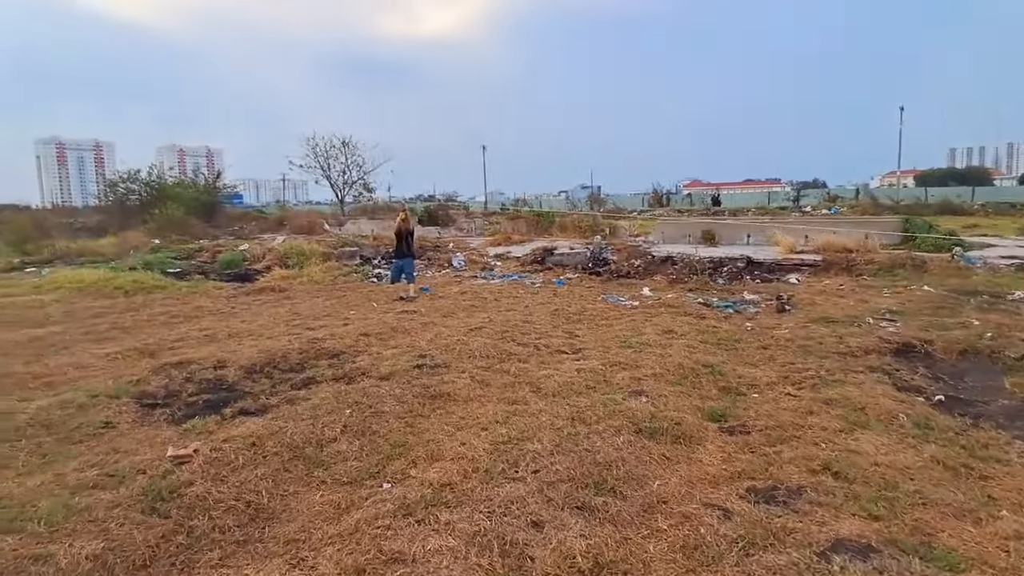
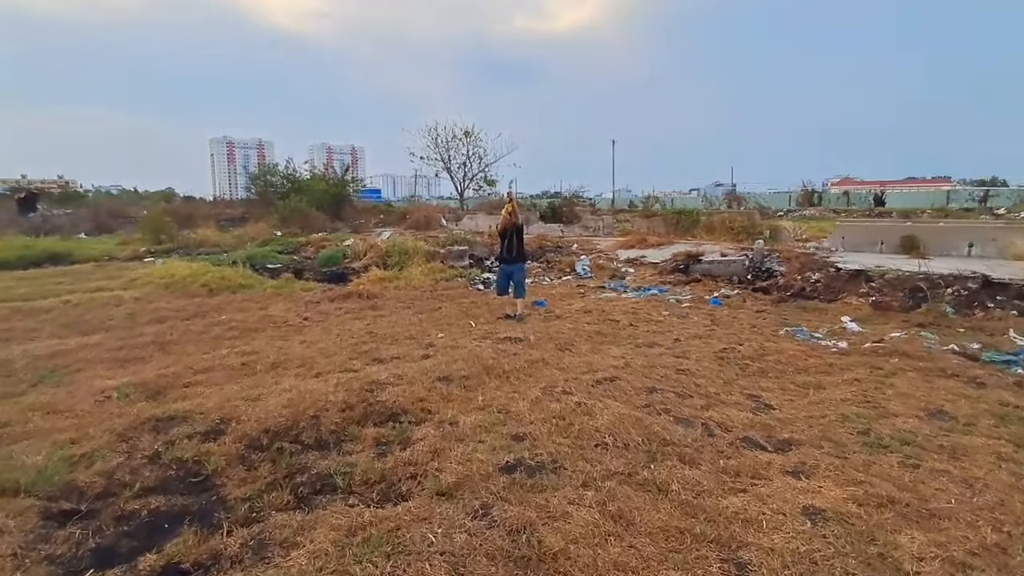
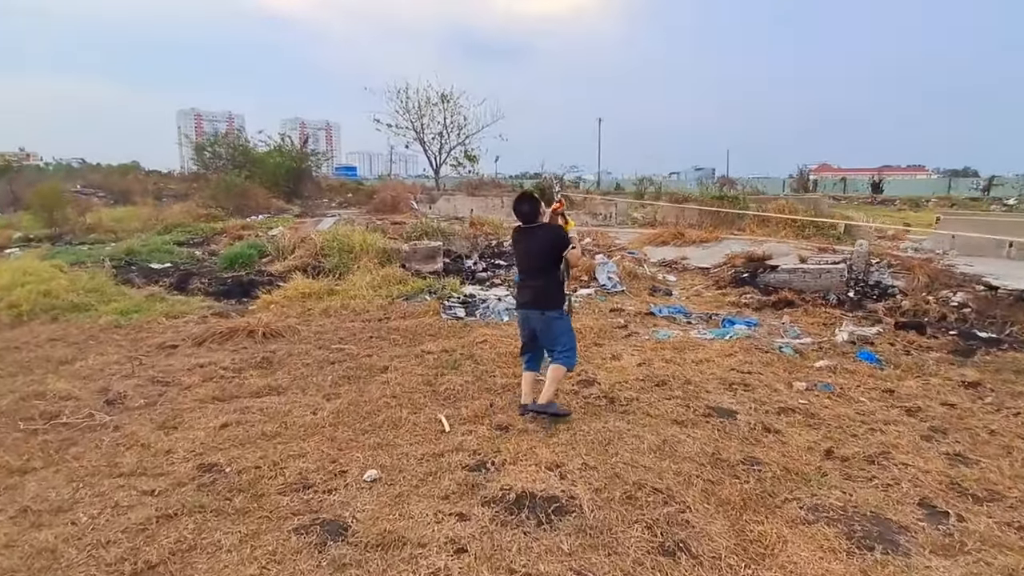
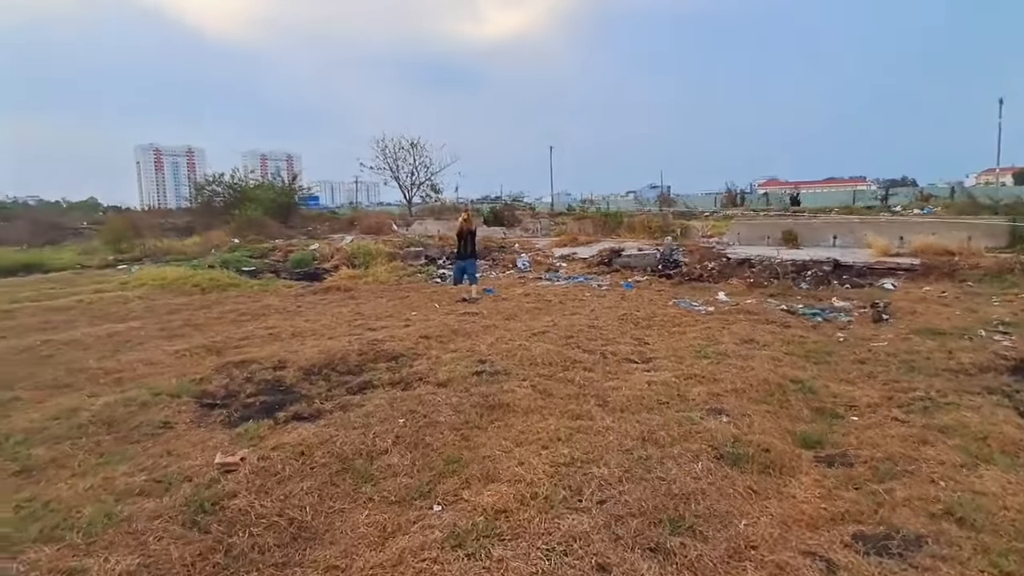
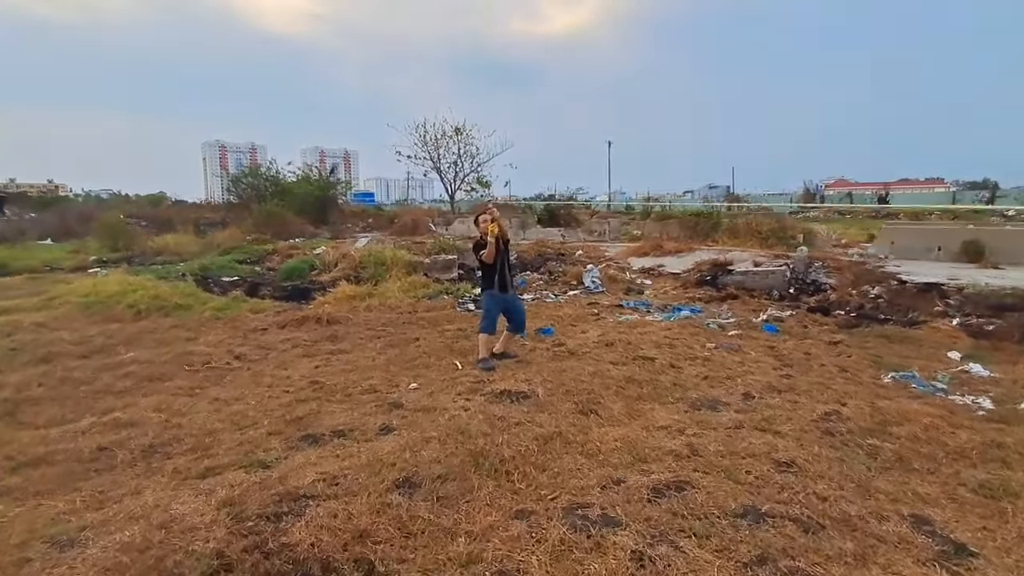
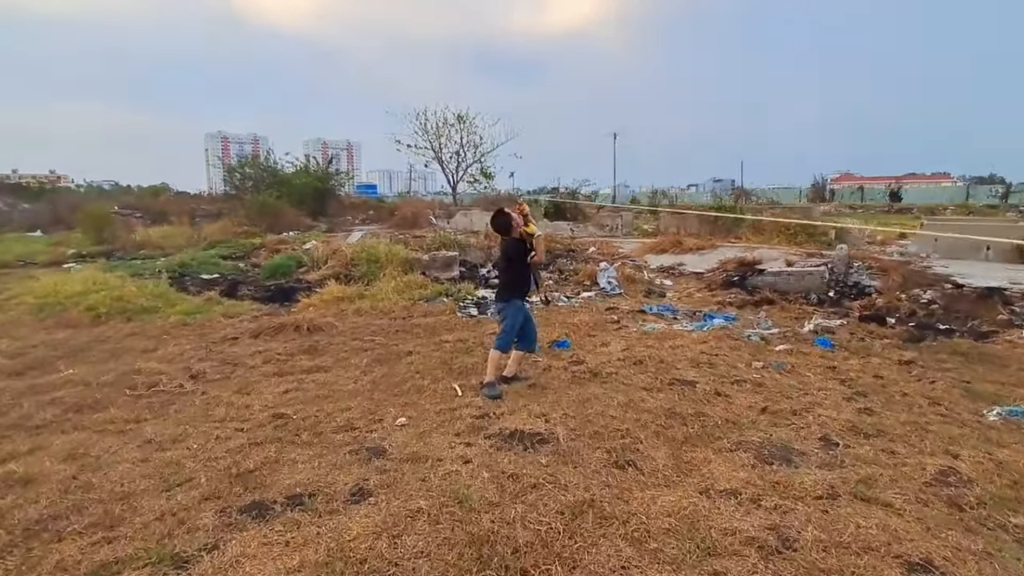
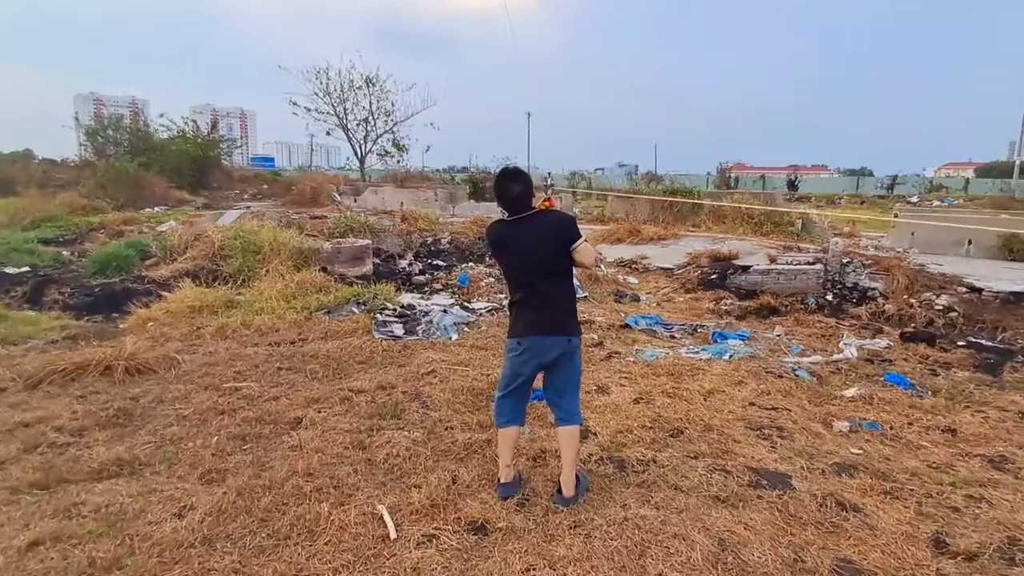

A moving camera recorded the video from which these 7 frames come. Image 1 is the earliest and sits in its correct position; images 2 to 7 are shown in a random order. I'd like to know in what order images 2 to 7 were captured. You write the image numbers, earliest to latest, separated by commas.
4, 2, 5, 6, 3, 7
